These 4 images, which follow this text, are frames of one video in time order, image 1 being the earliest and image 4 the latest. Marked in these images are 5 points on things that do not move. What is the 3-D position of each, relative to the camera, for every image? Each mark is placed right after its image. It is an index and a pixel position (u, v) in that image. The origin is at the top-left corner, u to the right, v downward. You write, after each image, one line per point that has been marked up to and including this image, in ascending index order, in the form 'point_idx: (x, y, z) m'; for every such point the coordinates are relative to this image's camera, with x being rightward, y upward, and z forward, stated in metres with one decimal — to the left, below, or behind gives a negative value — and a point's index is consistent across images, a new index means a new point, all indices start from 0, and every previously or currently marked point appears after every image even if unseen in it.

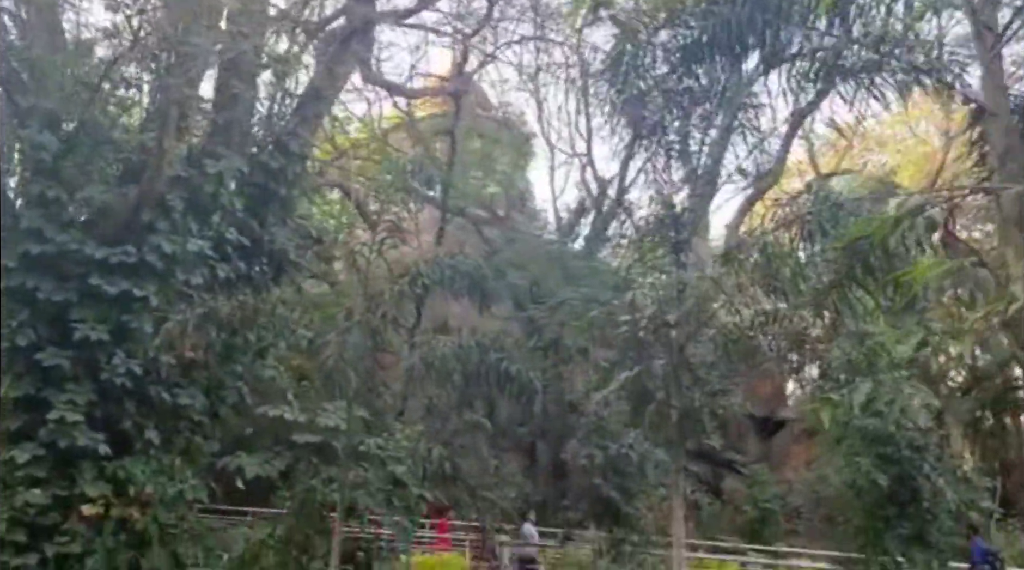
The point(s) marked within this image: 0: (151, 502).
0: (-1.7, -1.0, +3.9) m
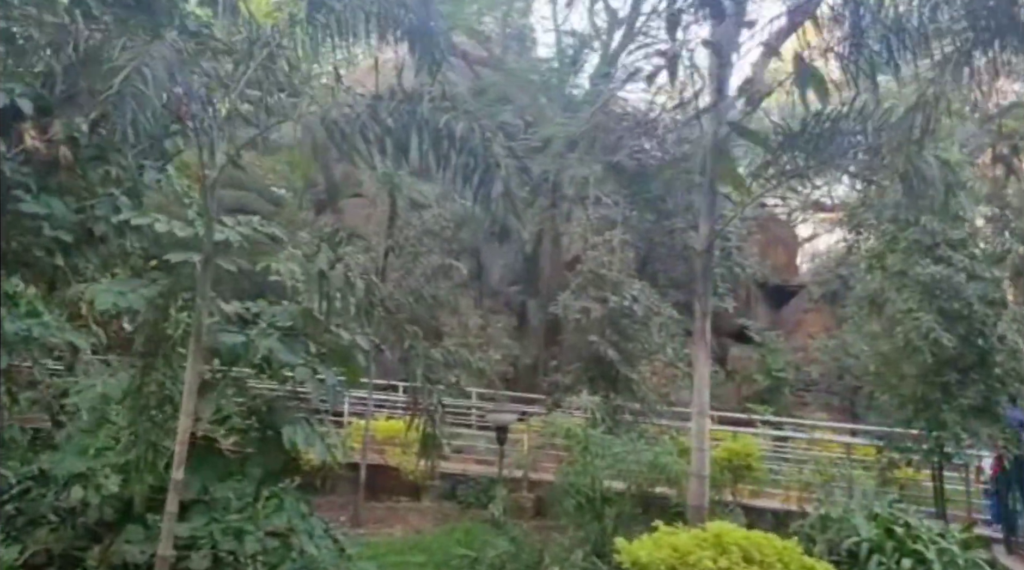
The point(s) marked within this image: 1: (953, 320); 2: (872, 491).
0: (-1.8, -0.2, +2.8) m
1: (+2.6, -0.2, +4.9) m
2: (+2.0, -1.1, +4.7) m
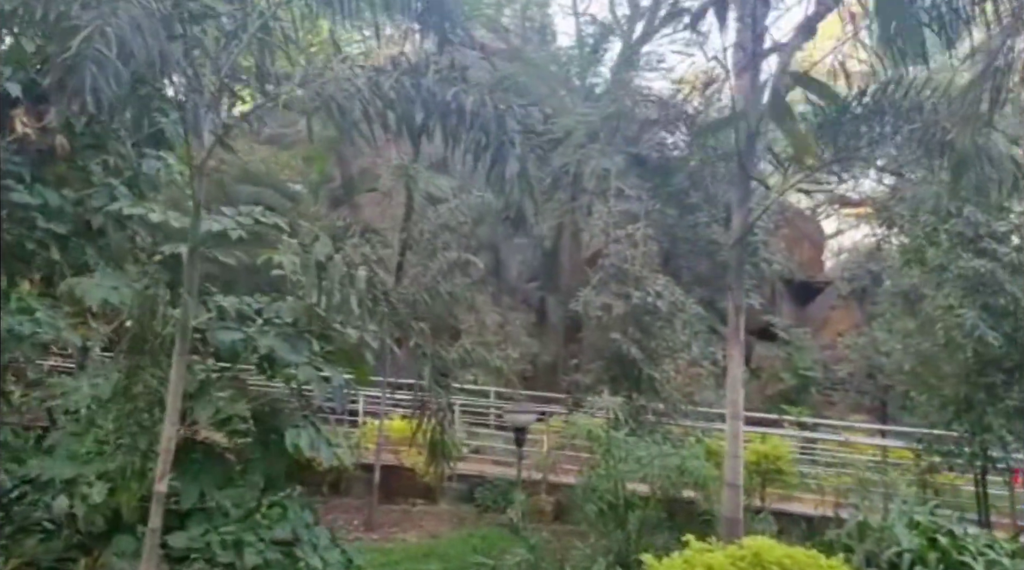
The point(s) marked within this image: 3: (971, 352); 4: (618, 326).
0: (-1.8, -0.2, +2.6) m
1: (+2.7, -0.2, +4.6) m
2: (+2.1, -1.1, +4.4) m
3: (+2.5, -0.4, +4.6) m
4: (+0.7, -0.3, +5.4) m
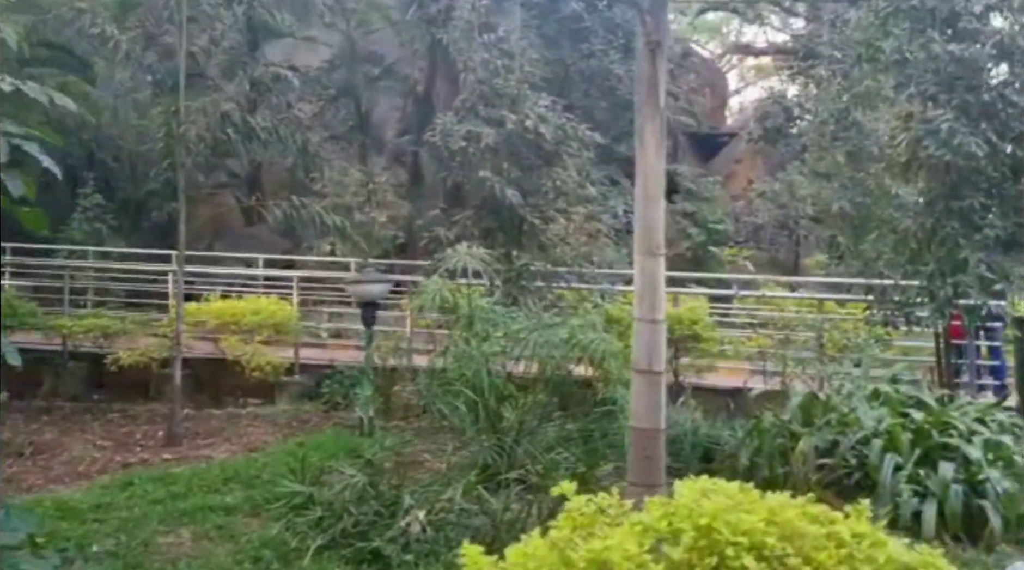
0: (-2.2, +0.2, +1.1) m
1: (+1.9, +0.7, +3.6) m
2: (+1.4, -0.3, +3.4) m
3: (+1.8, +0.5, +3.6) m
4: (-0.1, +0.6, +4.1) m
